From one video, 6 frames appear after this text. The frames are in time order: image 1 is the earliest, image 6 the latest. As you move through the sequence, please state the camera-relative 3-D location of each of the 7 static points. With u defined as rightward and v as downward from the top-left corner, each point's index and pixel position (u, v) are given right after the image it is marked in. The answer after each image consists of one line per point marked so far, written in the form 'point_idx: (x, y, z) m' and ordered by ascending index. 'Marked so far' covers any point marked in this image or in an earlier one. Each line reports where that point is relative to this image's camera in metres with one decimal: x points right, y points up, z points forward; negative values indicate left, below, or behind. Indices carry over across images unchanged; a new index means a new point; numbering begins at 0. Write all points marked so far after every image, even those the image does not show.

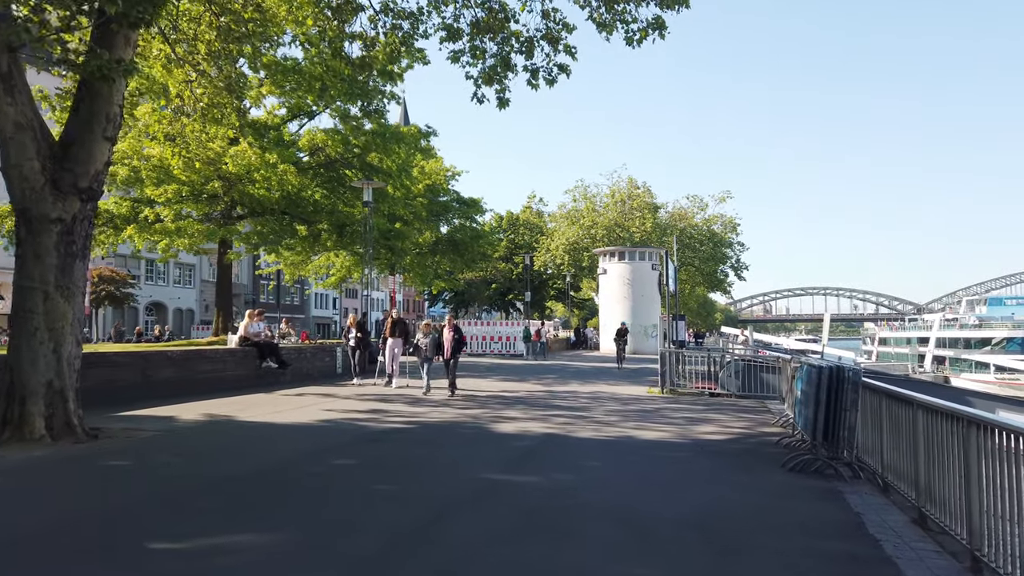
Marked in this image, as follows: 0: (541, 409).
0: (+0.5, -2.1, +13.2) m
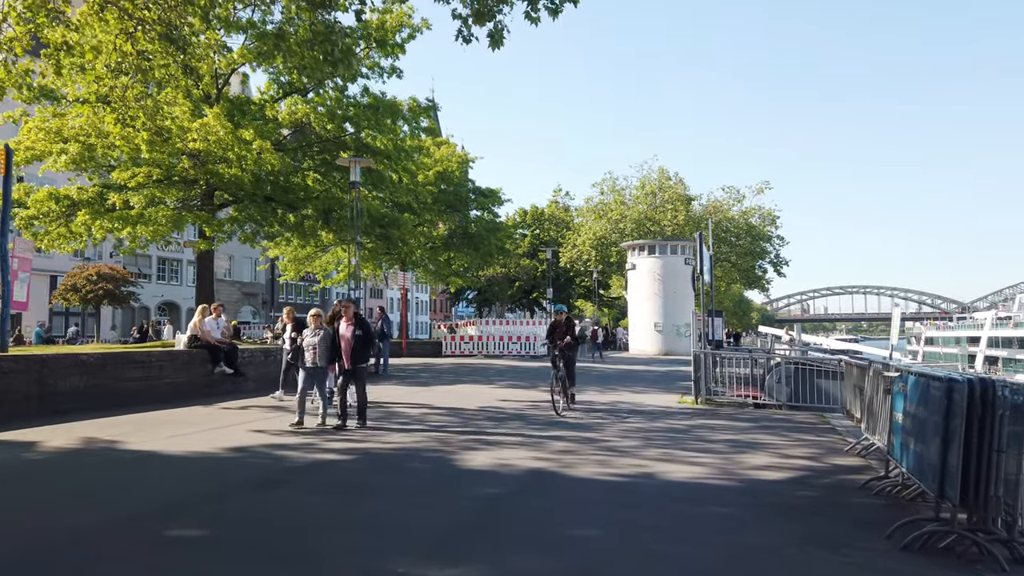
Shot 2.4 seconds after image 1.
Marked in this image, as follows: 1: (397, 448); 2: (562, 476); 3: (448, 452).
0: (+0.4, -1.9, +10.2) m
1: (-1.3, -1.8, +8.3) m
2: (+0.5, -1.8, +7.1) m
3: (-0.7, -1.8, +8.2) m
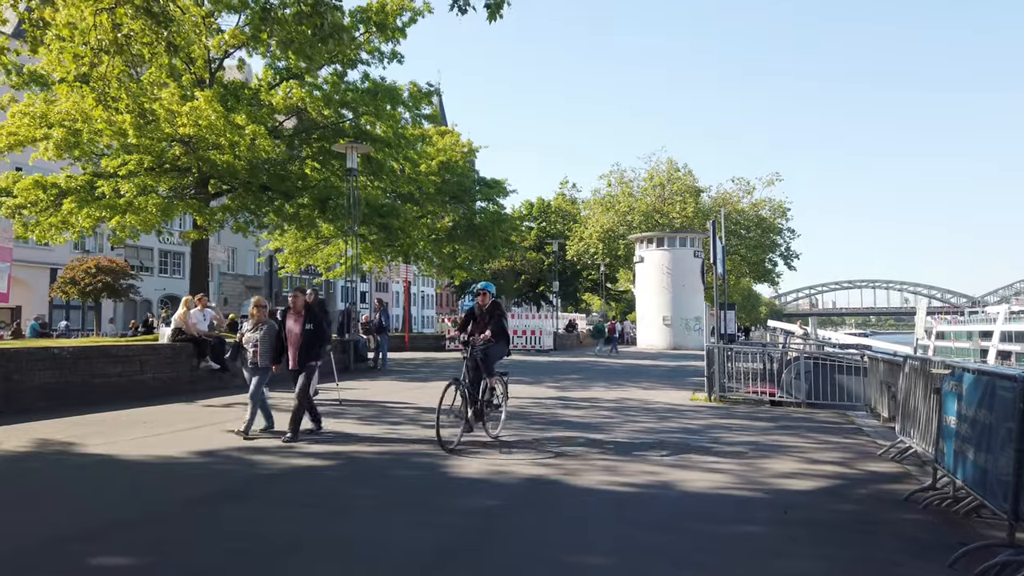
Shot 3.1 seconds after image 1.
0: (+0.4, -1.8, +9.5) m
1: (-1.3, -1.7, +7.6) m
2: (+0.4, -1.7, +6.3) m
3: (-0.7, -1.7, +7.4) m
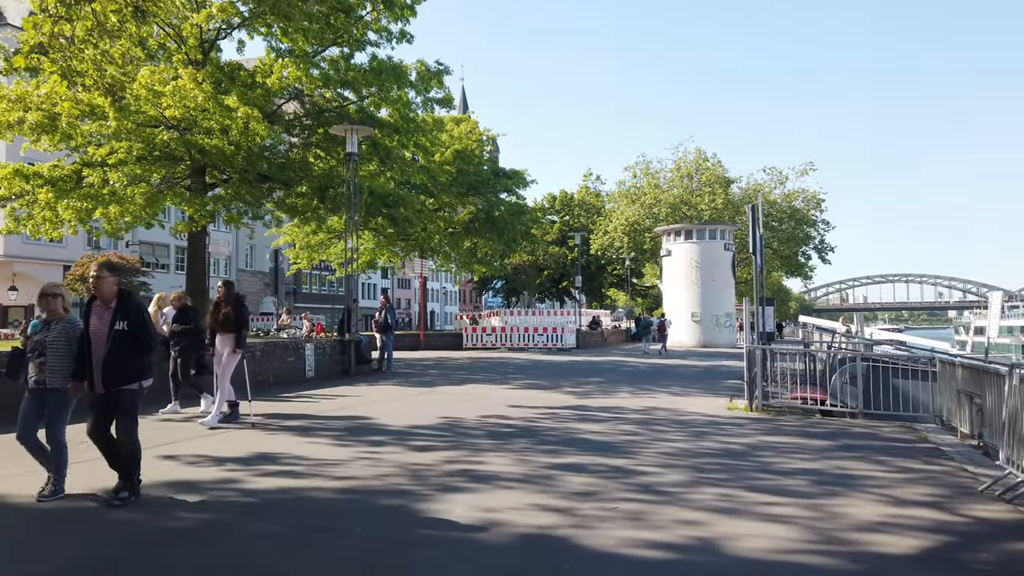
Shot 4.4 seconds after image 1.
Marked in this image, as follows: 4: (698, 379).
0: (+0.4, -1.7, +7.8) m
1: (-1.3, -1.6, +6.0) m
2: (+0.4, -1.6, +4.7) m
3: (-0.8, -1.6, +5.8) m
4: (+4.4, -2.2, +17.6) m
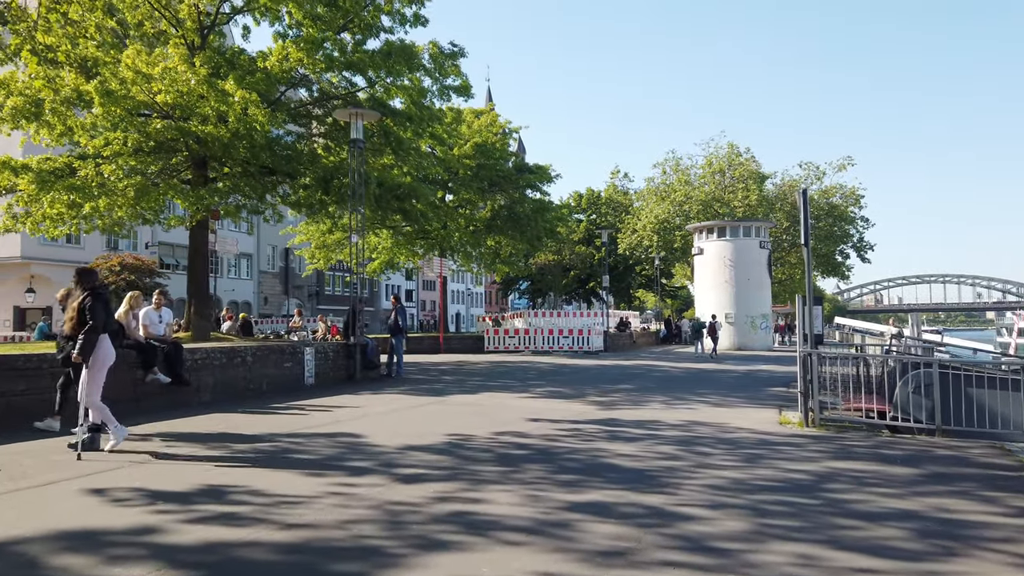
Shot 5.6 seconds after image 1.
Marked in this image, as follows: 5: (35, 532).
0: (+0.5, -1.6, +6.3) m
1: (-1.3, -1.5, +4.5) m
2: (+0.4, -1.6, +3.2) m
3: (-0.7, -1.6, +4.3) m
4: (+4.9, -2.1, +15.9) m
5: (-2.9, -1.5, +4.7) m
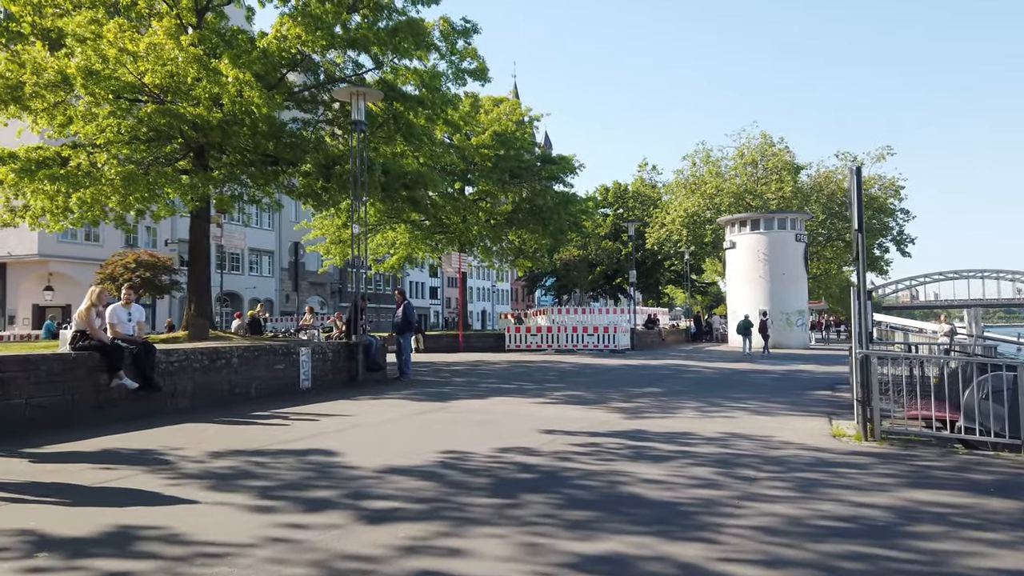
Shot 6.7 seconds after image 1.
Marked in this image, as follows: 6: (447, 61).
0: (+0.5, -1.6, +5.0) m
1: (-1.4, -1.5, +3.3) m
2: (+0.2, -1.5, +1.9) m
3: (-0.8, -1.5, +3.1) m
4: (+5.2, -2.0, +14.4) m
5: (-3.0, -1.5, +3.5) m
6: (-1.6, +5.8, +18.8) m
